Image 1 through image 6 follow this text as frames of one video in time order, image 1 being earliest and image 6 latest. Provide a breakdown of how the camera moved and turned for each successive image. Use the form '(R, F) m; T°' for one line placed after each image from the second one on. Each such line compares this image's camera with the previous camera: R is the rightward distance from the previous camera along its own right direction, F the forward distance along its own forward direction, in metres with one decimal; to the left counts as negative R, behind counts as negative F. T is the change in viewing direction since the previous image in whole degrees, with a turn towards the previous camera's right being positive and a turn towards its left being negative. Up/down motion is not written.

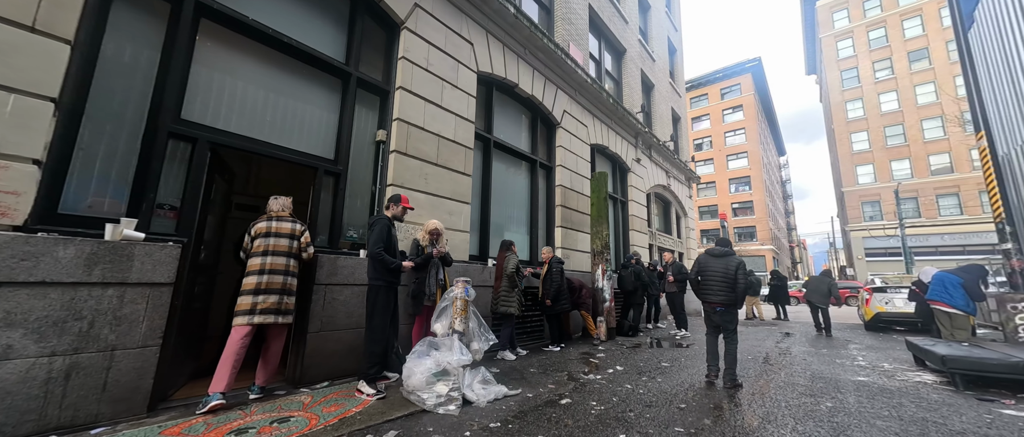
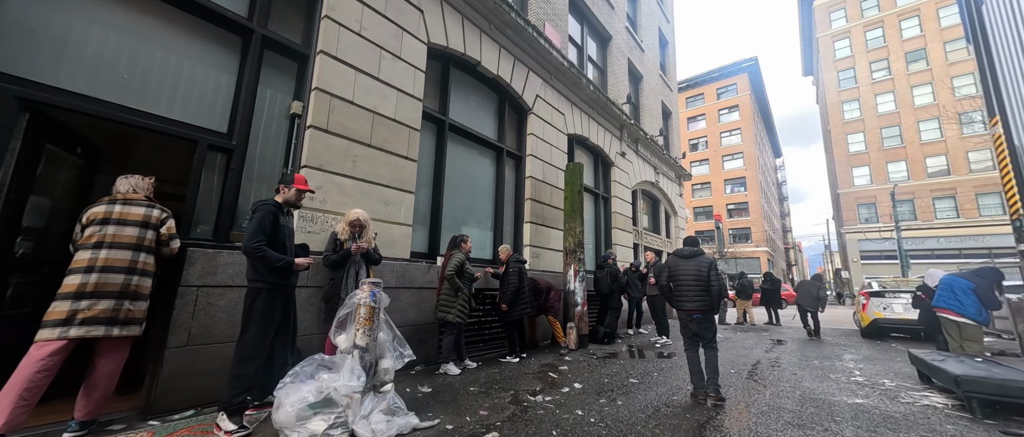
(+0.7, +0.7) m; 0°
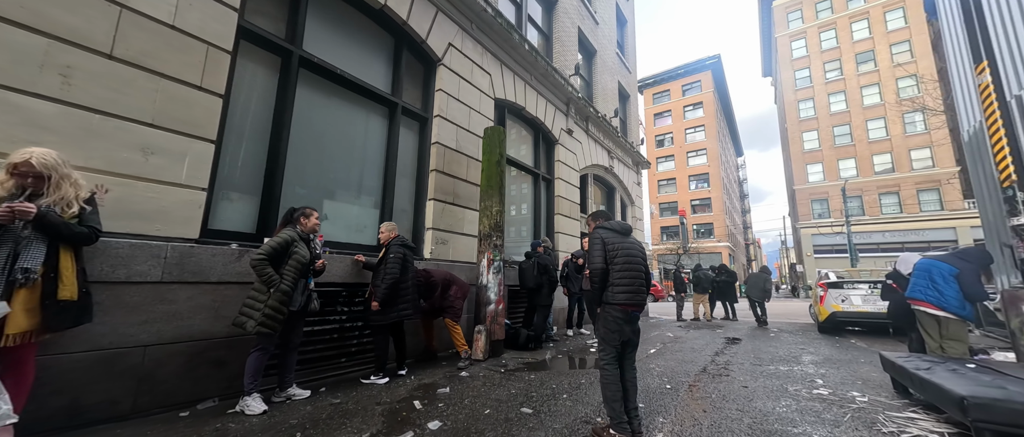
(+1.2, +1.4) m; +4°
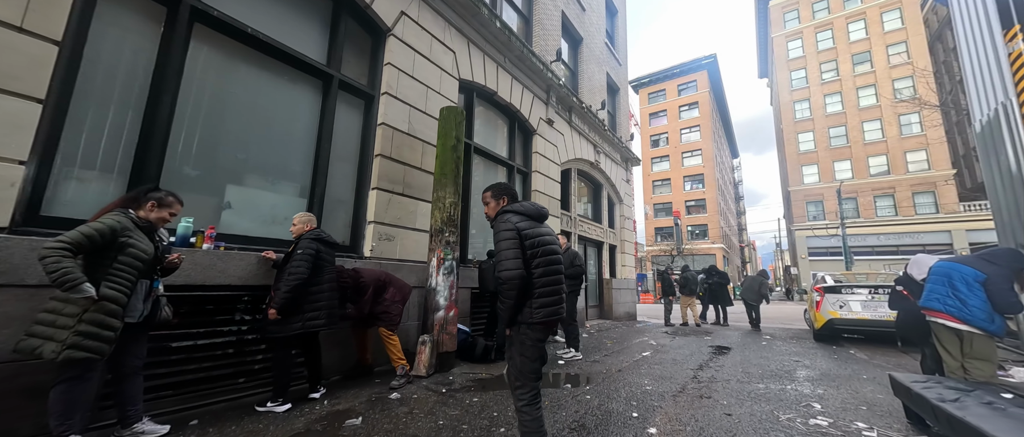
(+0.6, +0.7) m; +1°
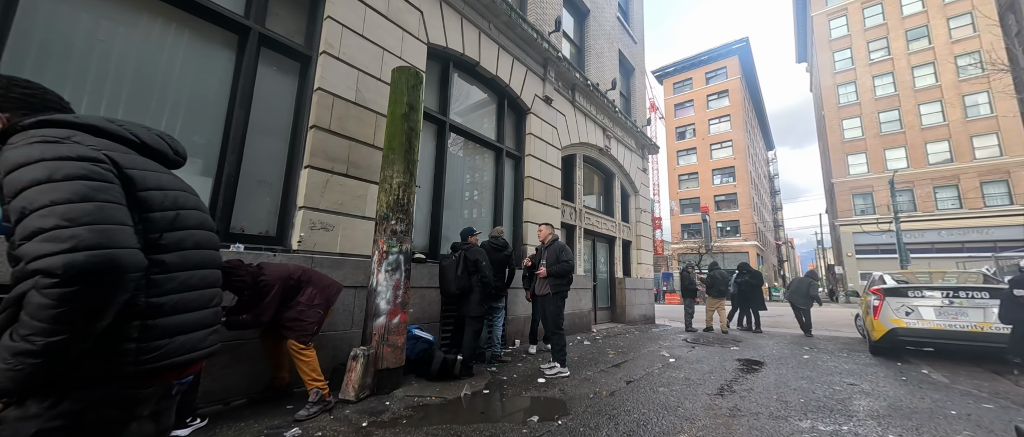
(+0.7, +1.0) m; -4°
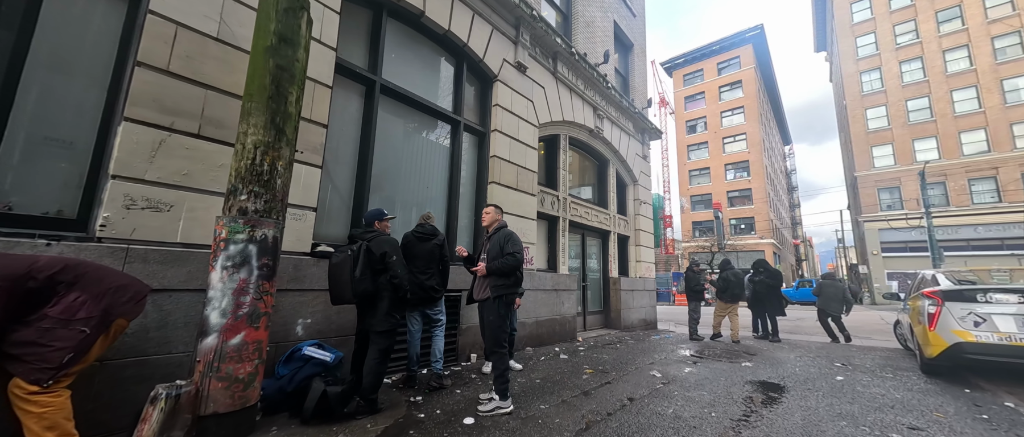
(+0.8, +1.3) m; -2°
